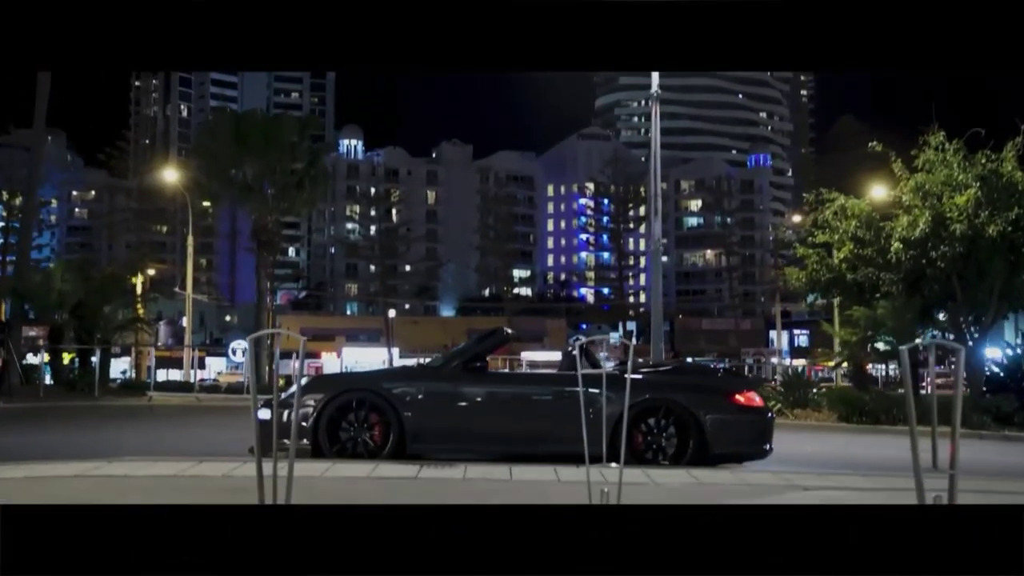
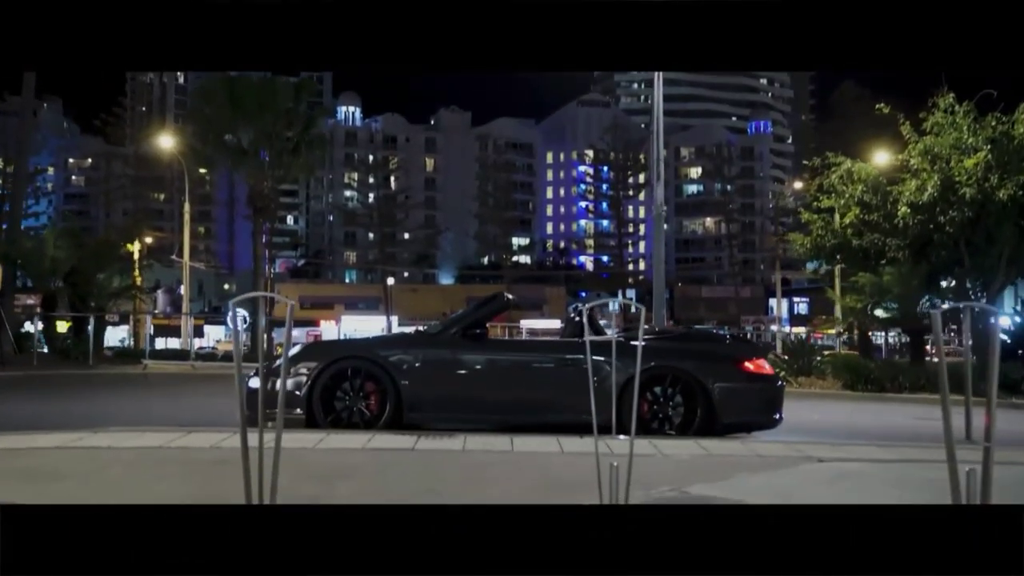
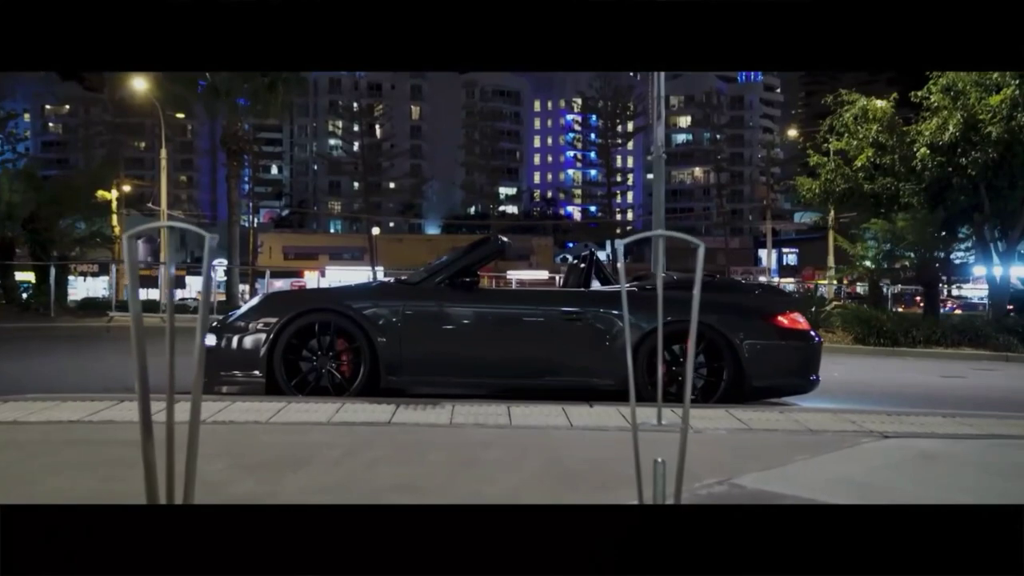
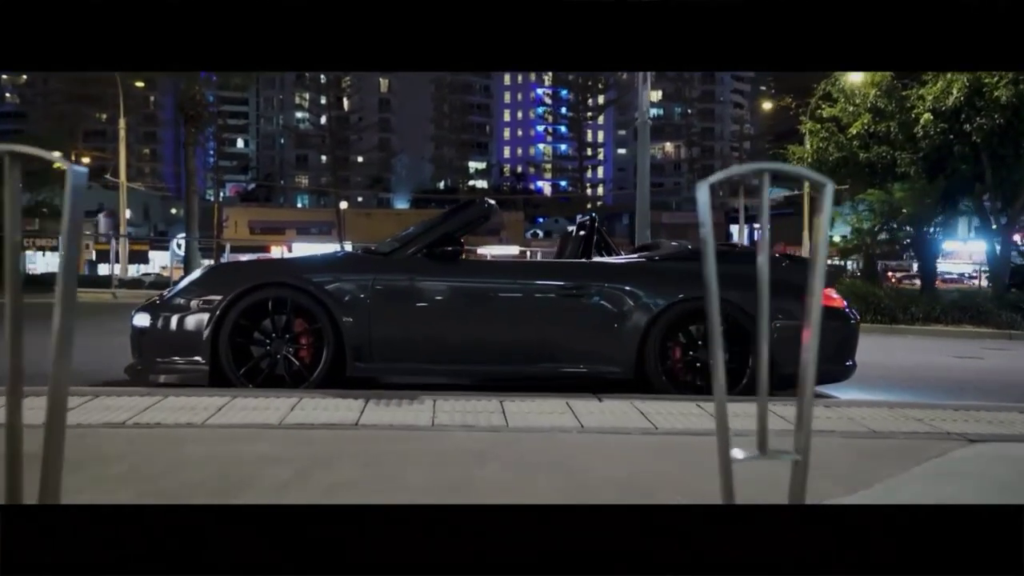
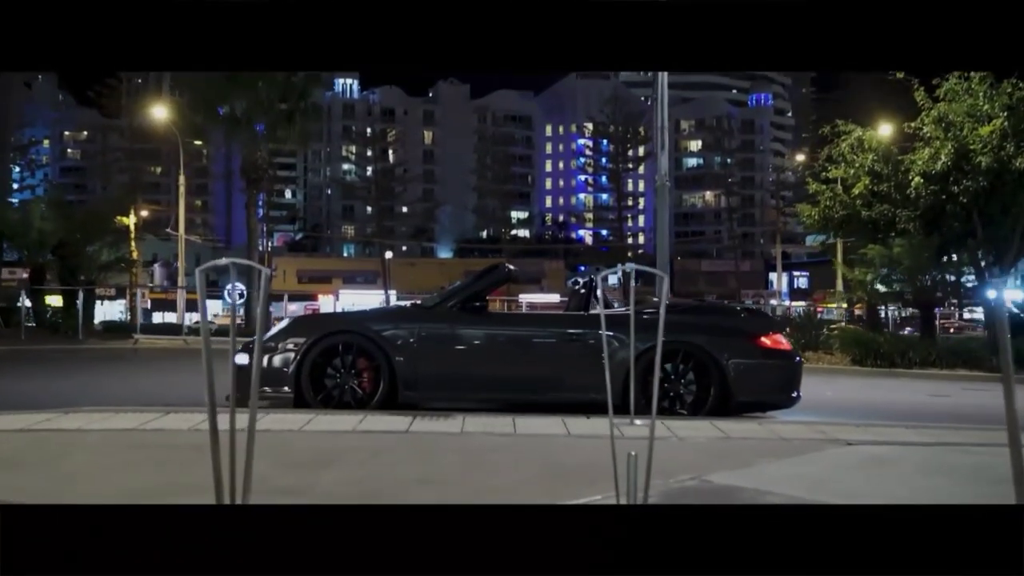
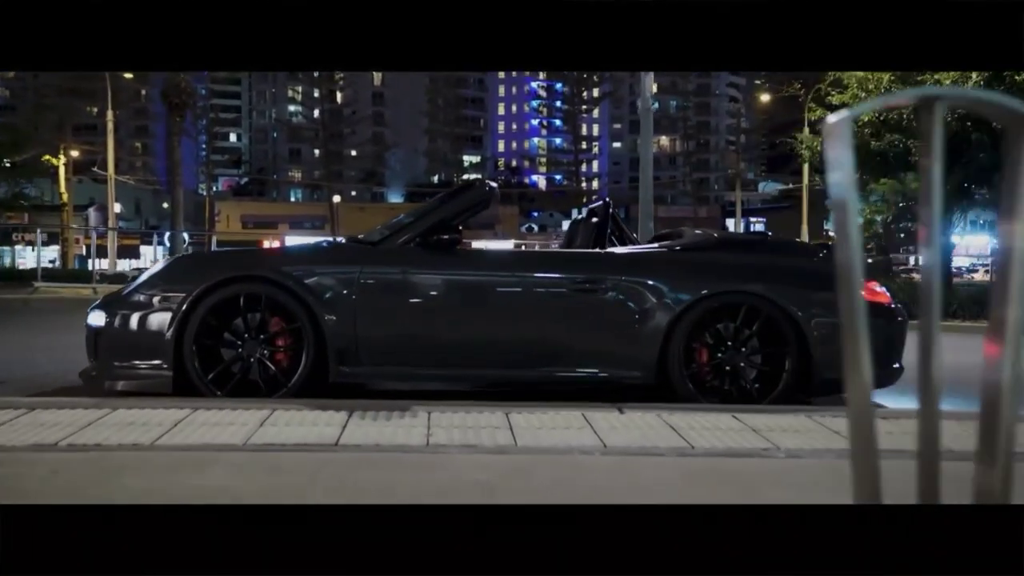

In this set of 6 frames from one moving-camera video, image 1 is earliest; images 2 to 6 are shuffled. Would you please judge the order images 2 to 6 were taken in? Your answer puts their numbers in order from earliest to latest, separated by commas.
2, 5, 3, 4, 6
